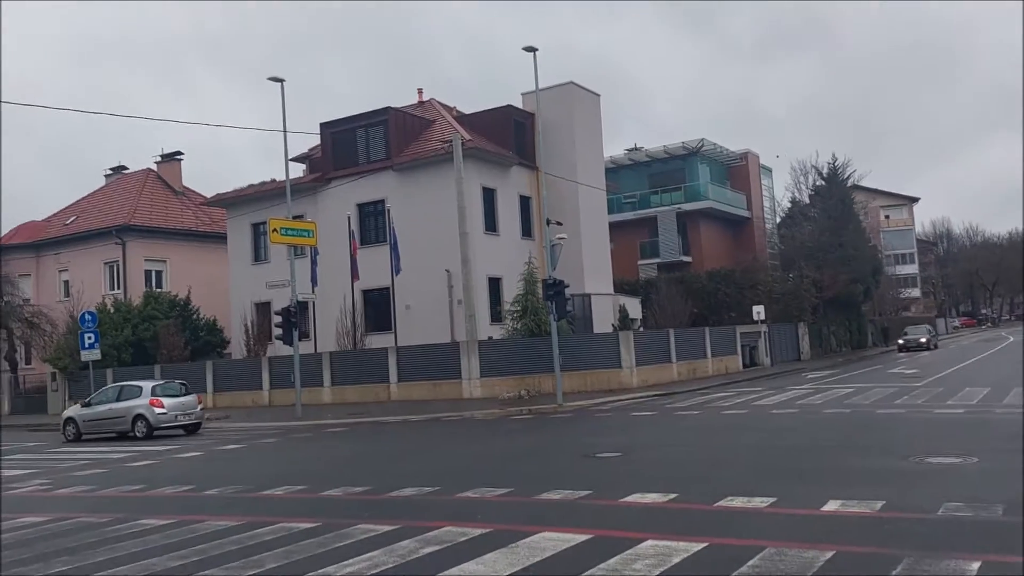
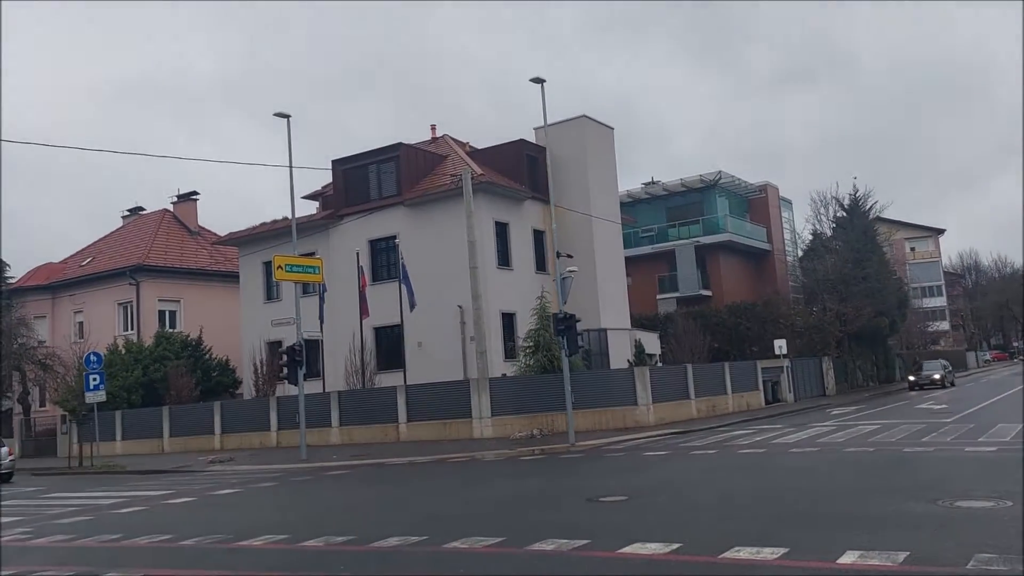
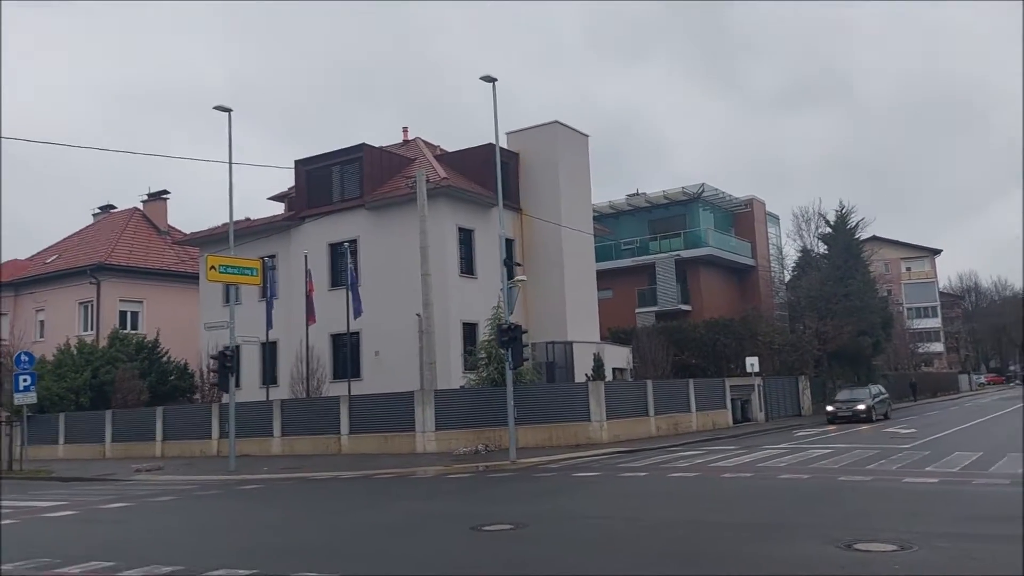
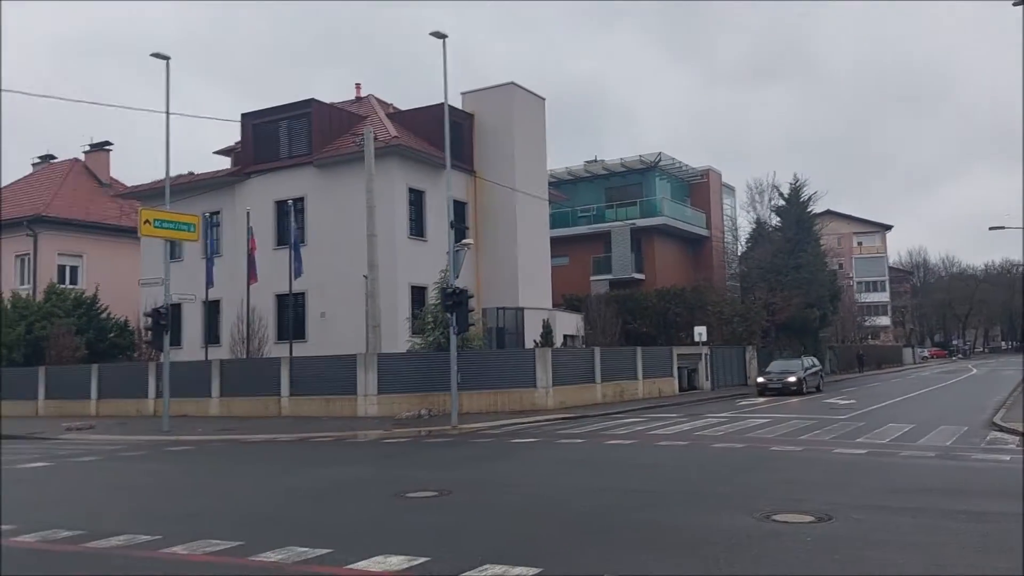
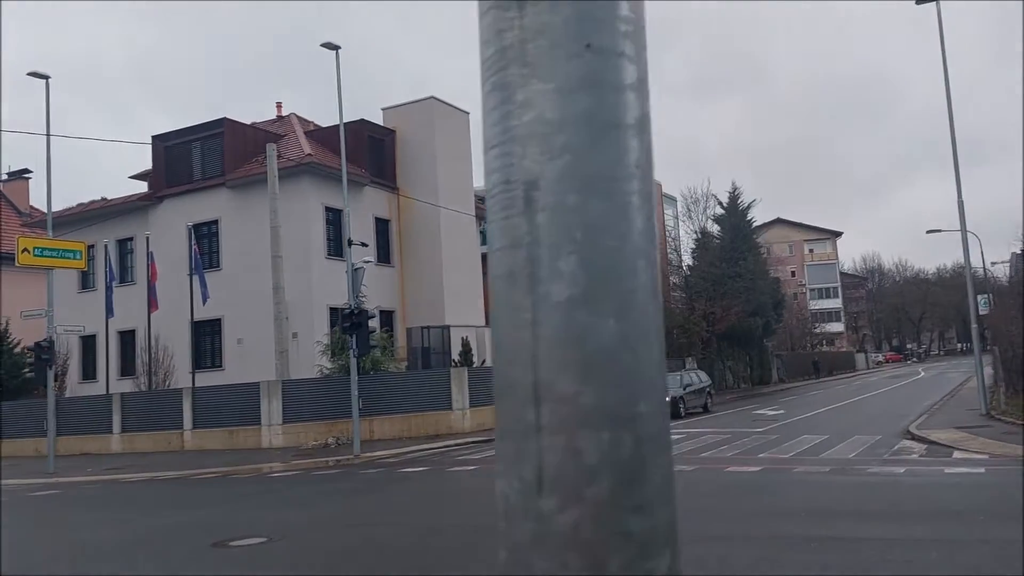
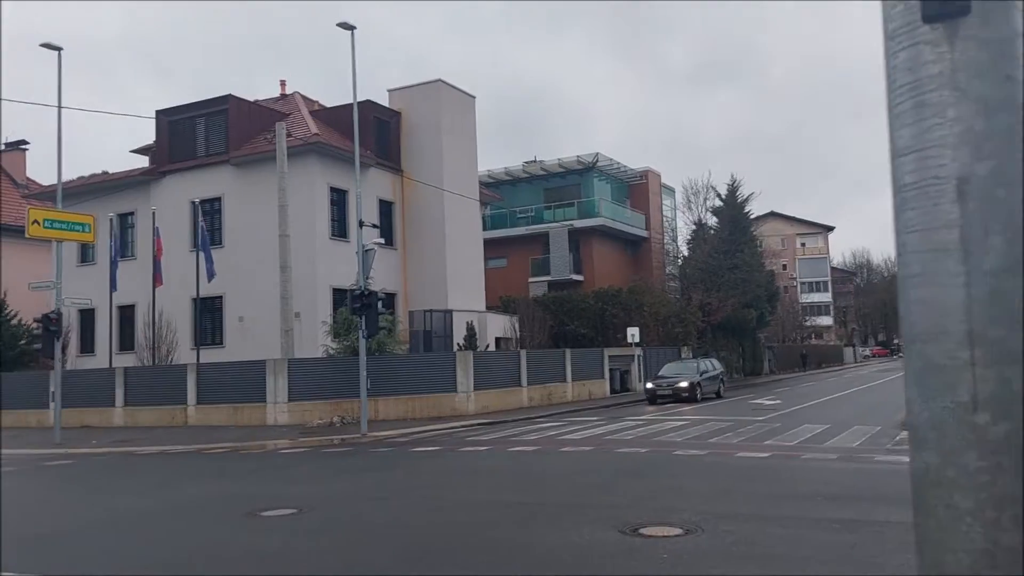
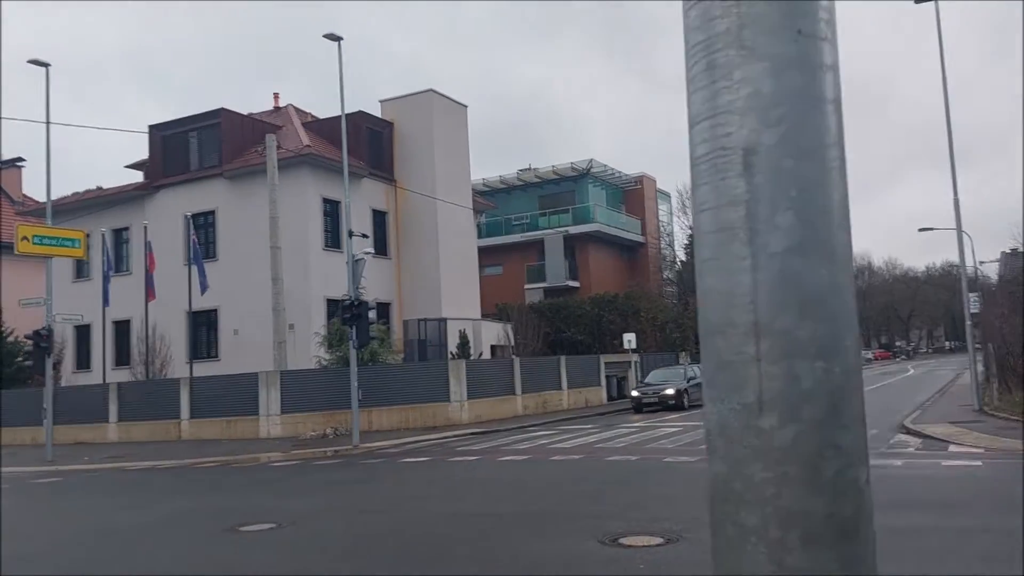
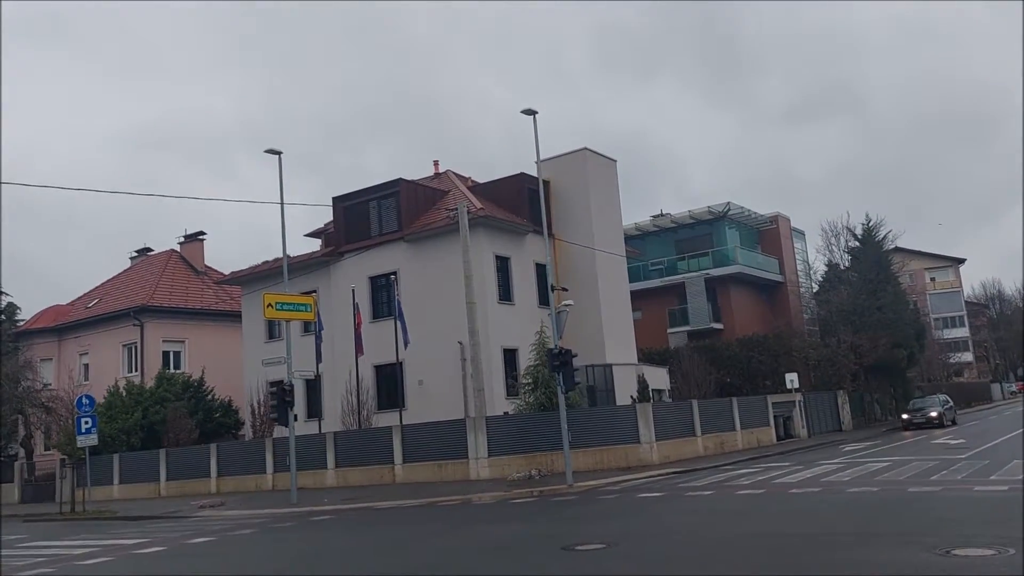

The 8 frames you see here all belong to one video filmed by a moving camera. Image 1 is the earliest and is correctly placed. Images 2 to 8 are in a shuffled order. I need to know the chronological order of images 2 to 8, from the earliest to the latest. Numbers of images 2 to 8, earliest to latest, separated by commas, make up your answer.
2, 8, 3, 4, 6, 7, 5
